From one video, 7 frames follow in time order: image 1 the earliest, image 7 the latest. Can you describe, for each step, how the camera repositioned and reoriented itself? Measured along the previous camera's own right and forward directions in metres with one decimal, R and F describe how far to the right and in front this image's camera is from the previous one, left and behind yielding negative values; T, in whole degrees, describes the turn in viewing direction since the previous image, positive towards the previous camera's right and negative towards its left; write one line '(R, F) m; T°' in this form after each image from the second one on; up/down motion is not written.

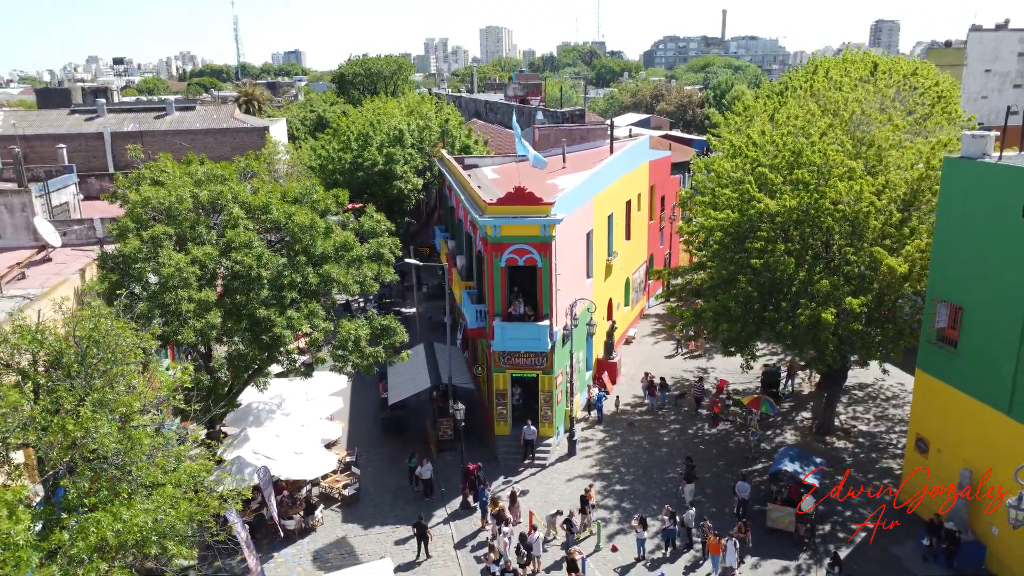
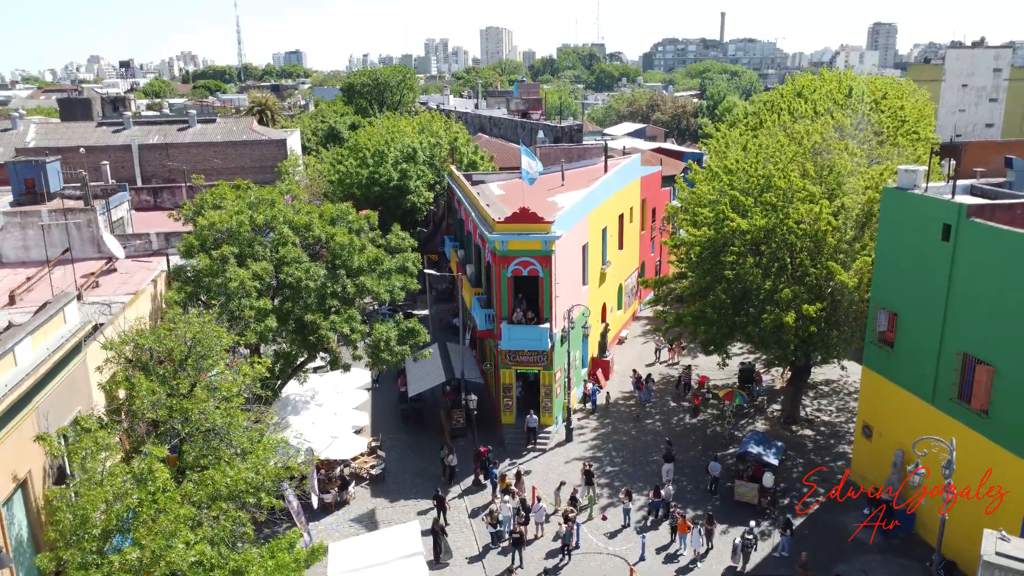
(-0.2, -2.9) m; 0°
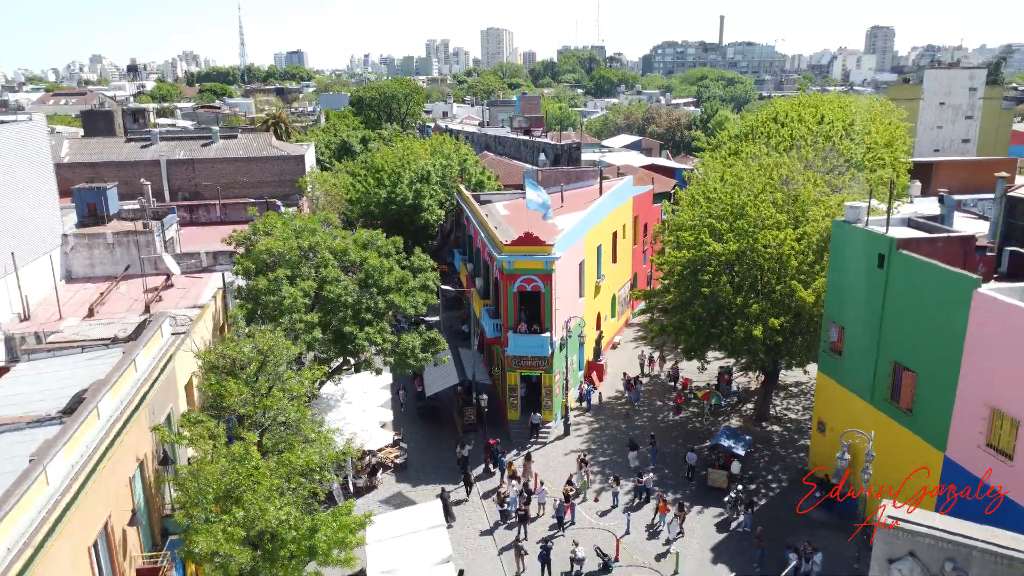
(-0.2, -3.4) m; 0°
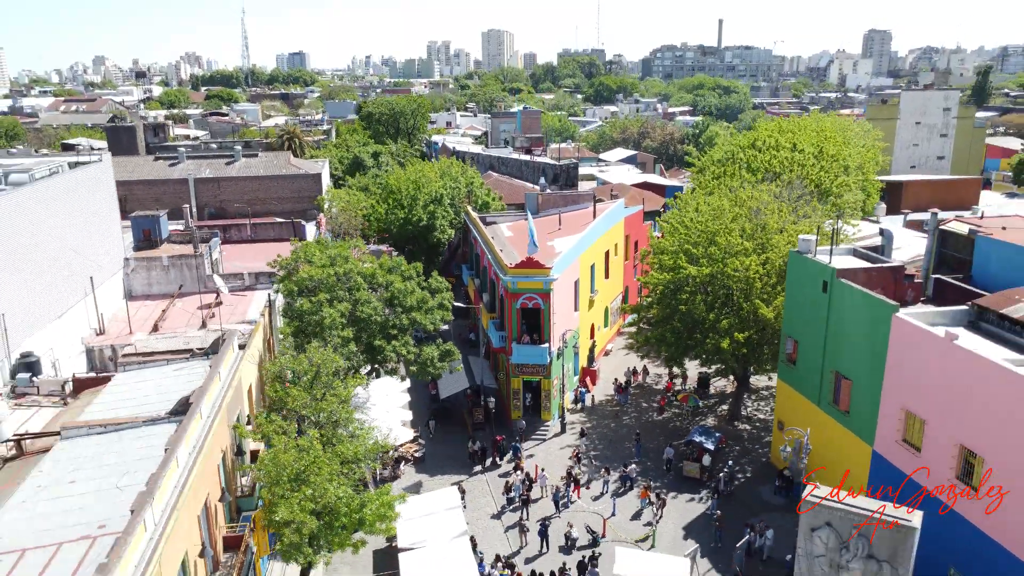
(-0.1, -4.0) m; 0°
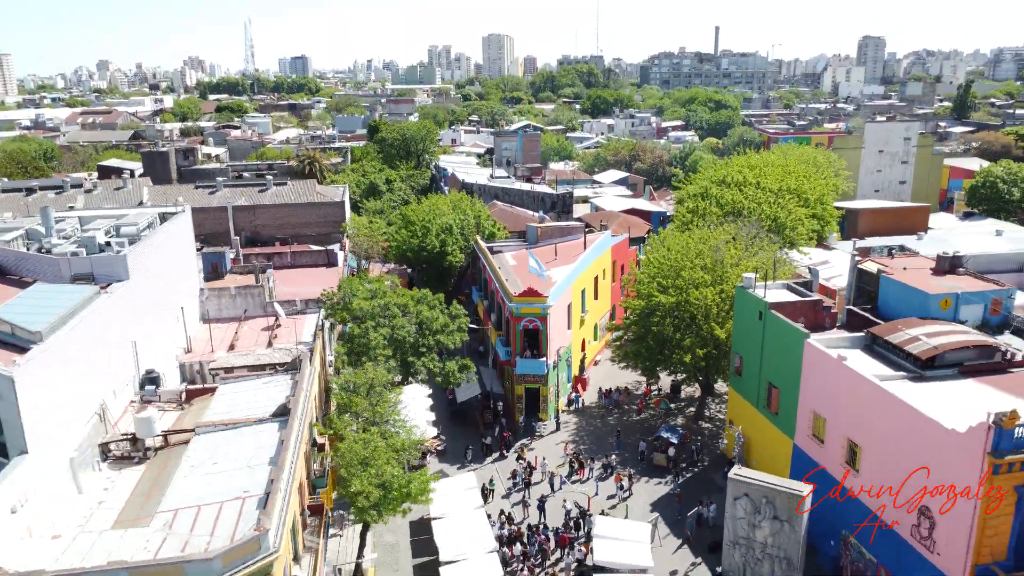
(-0.2, -6.9) m; 0°
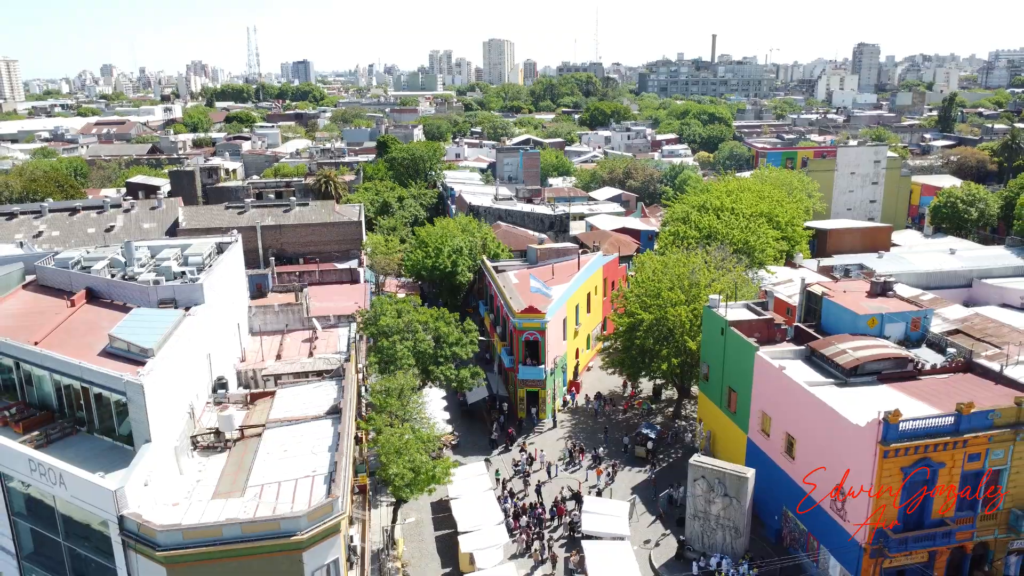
(-0.2, -6.3) m; 0°
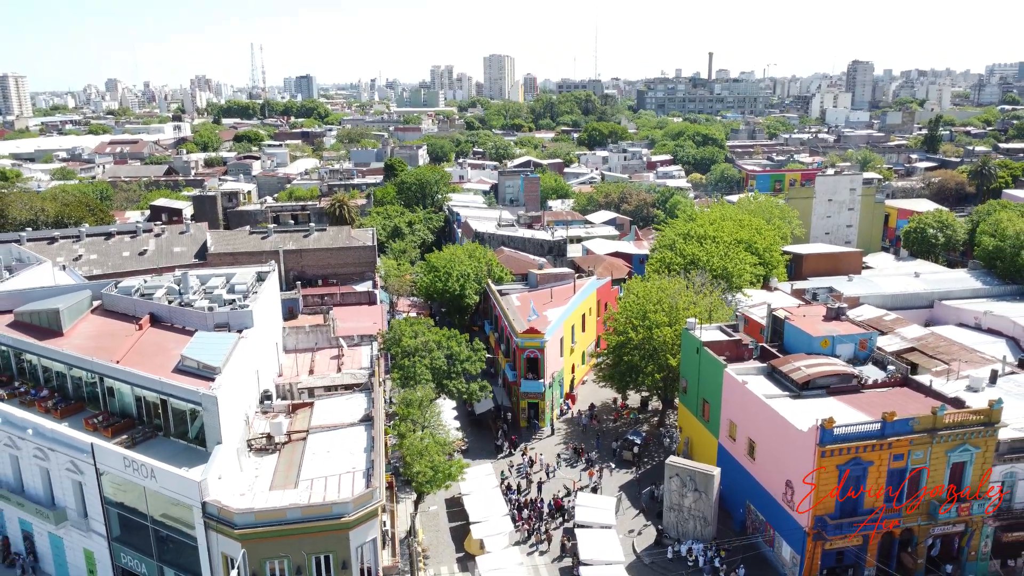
(-0.2, -5.8) m; 0°
